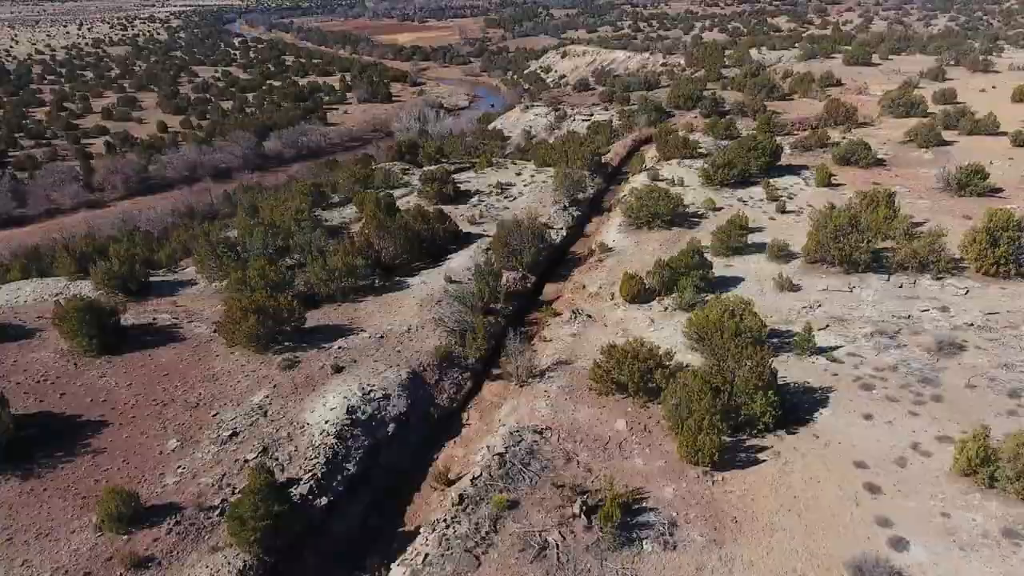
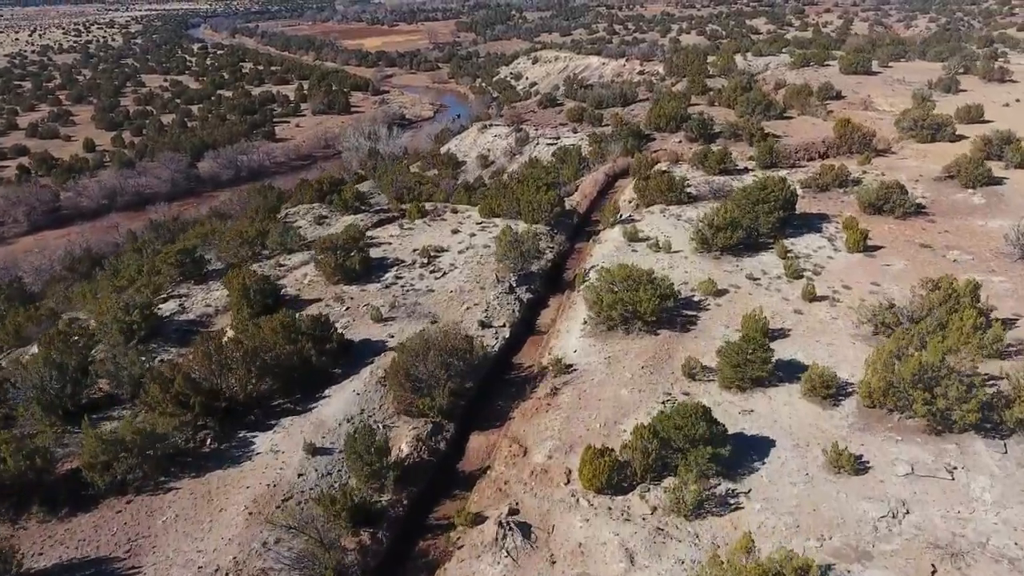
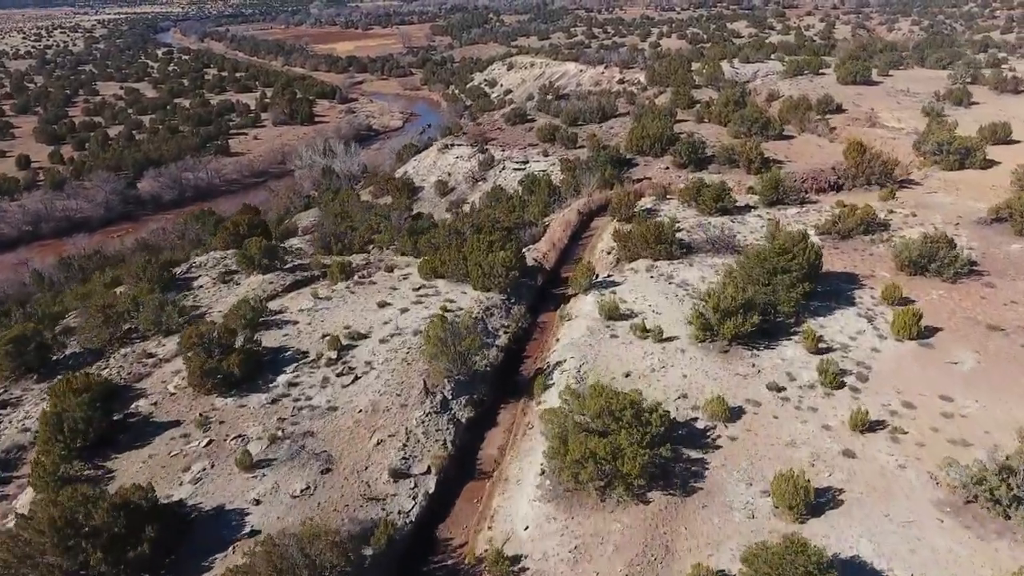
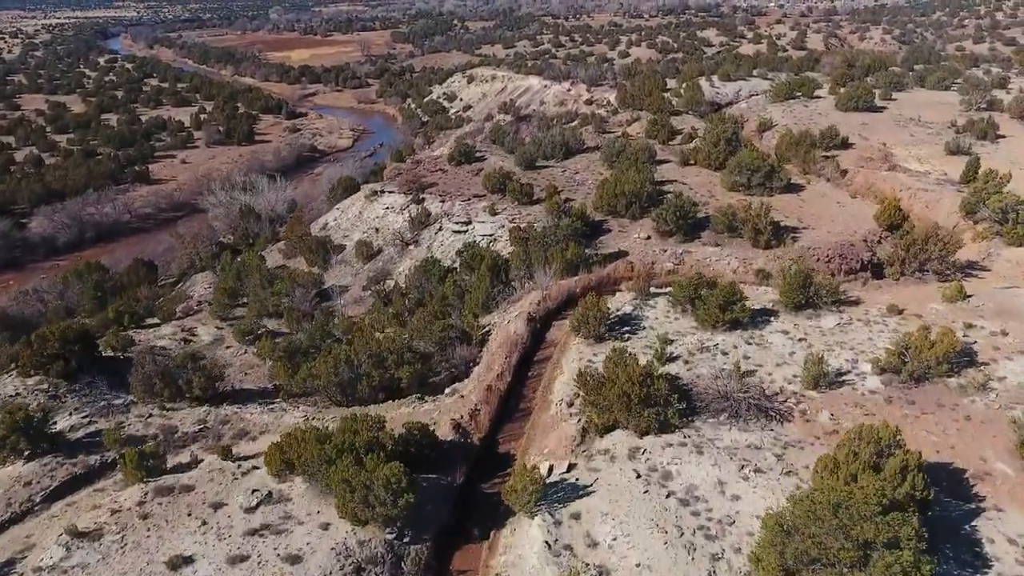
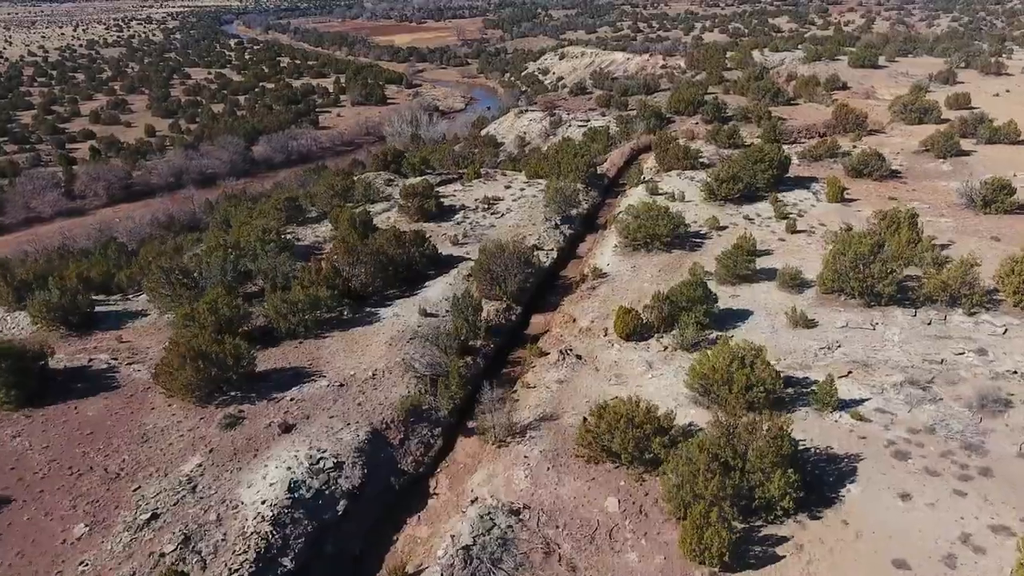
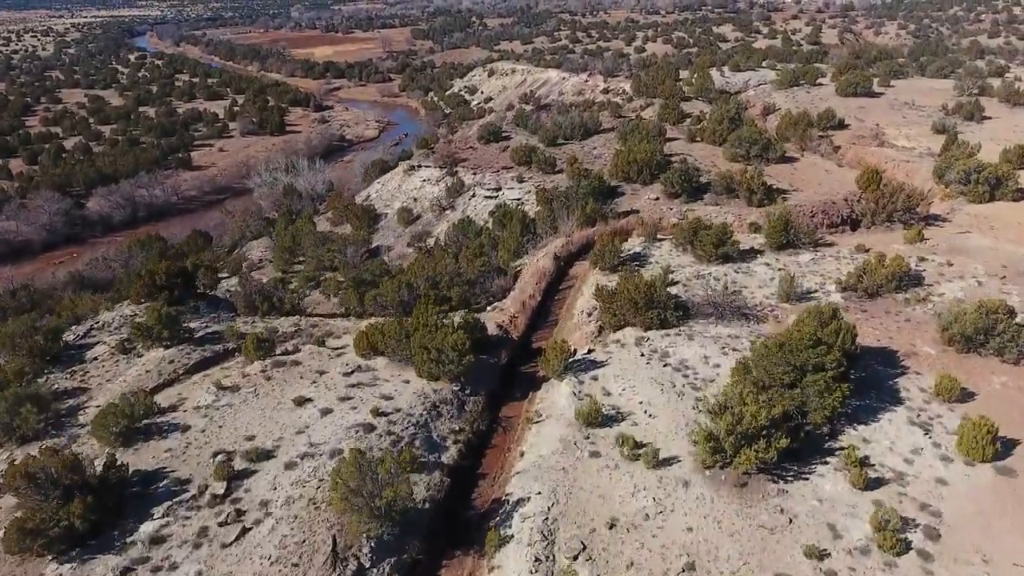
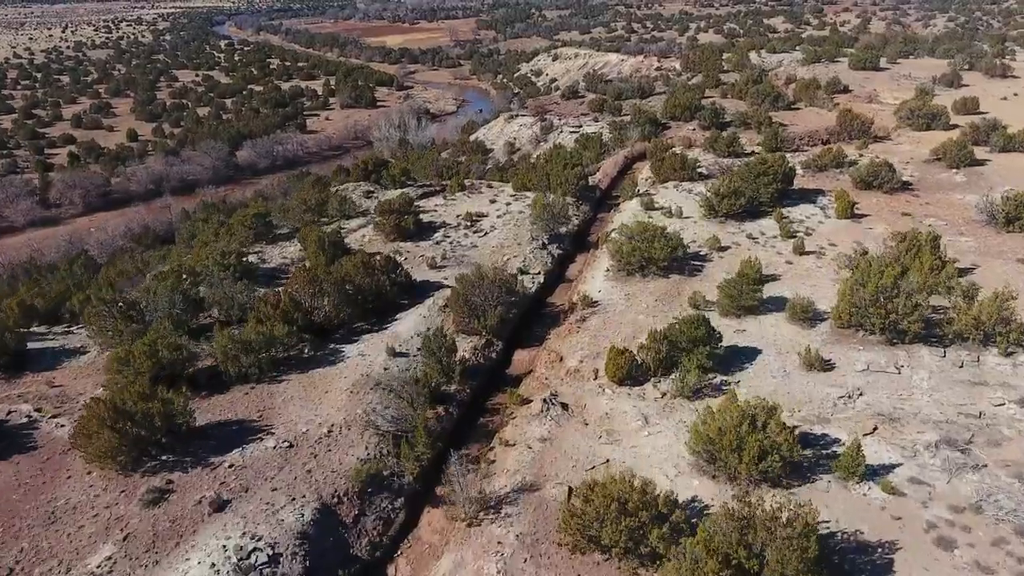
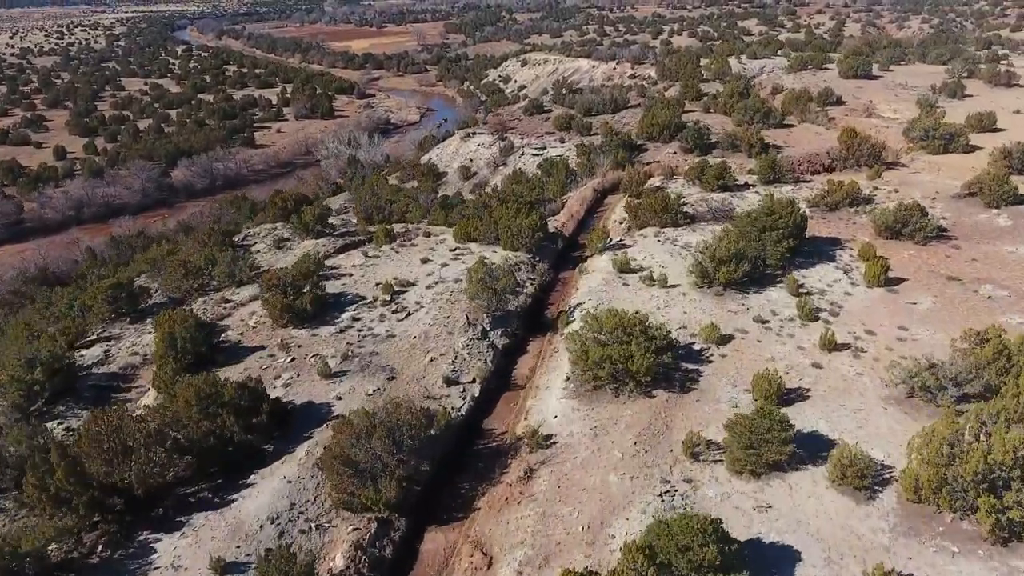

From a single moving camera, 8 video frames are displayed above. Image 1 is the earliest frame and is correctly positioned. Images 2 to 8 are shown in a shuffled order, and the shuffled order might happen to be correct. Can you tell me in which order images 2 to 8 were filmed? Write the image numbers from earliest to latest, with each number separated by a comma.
5, 7, 2, 8, 3, 6, 4
